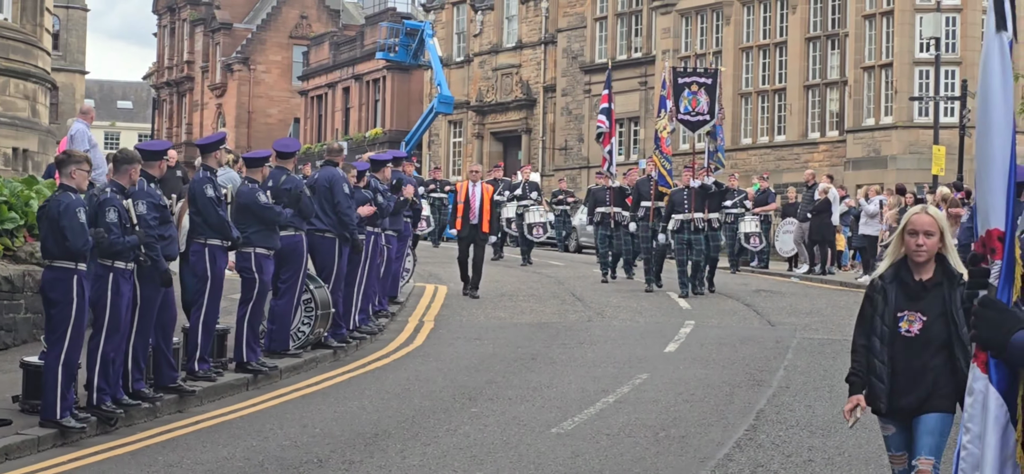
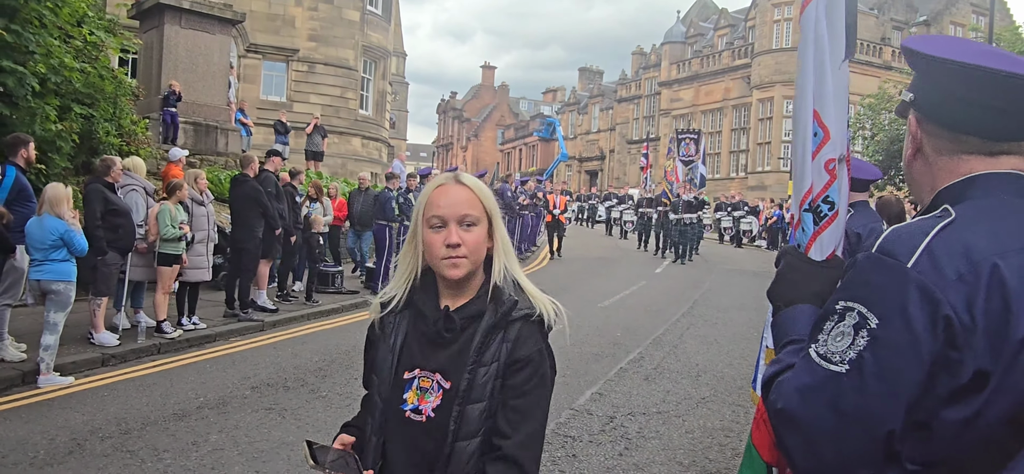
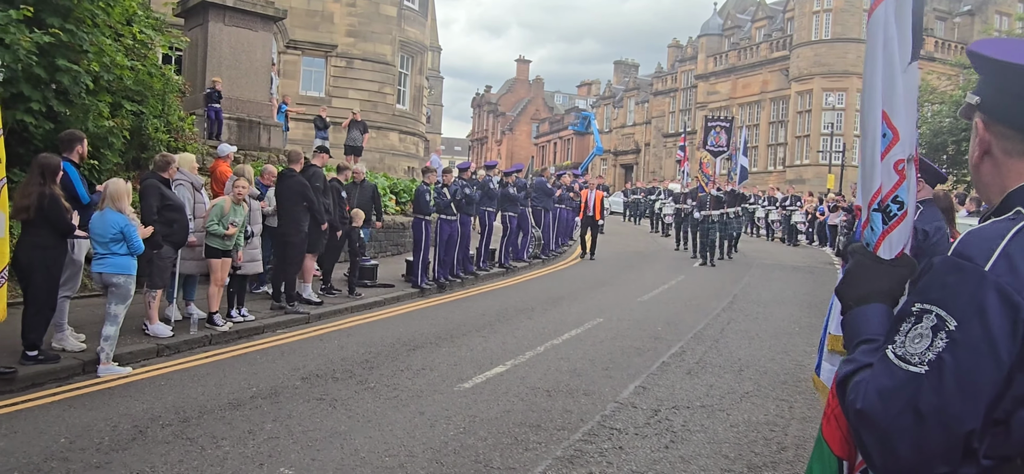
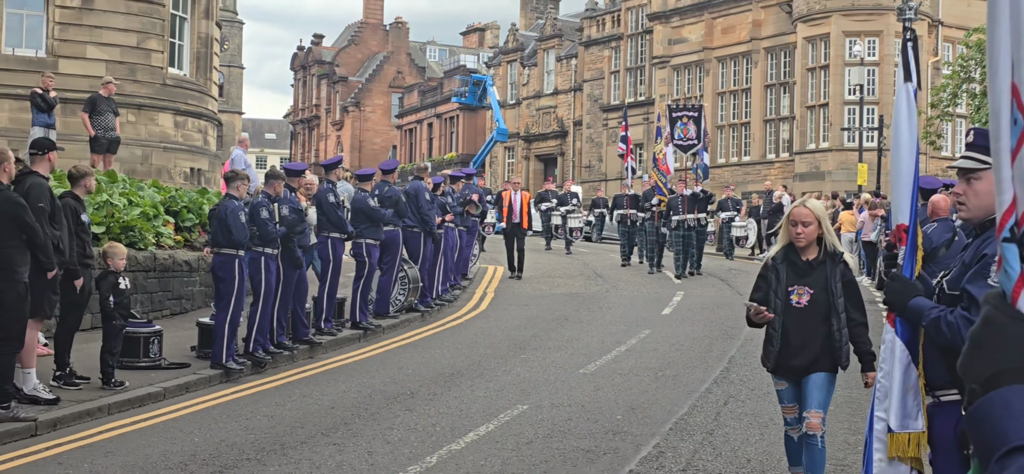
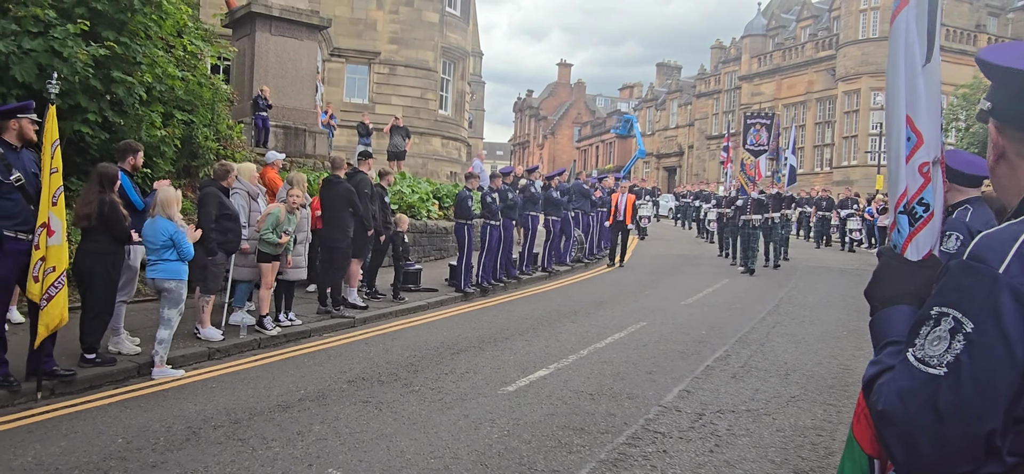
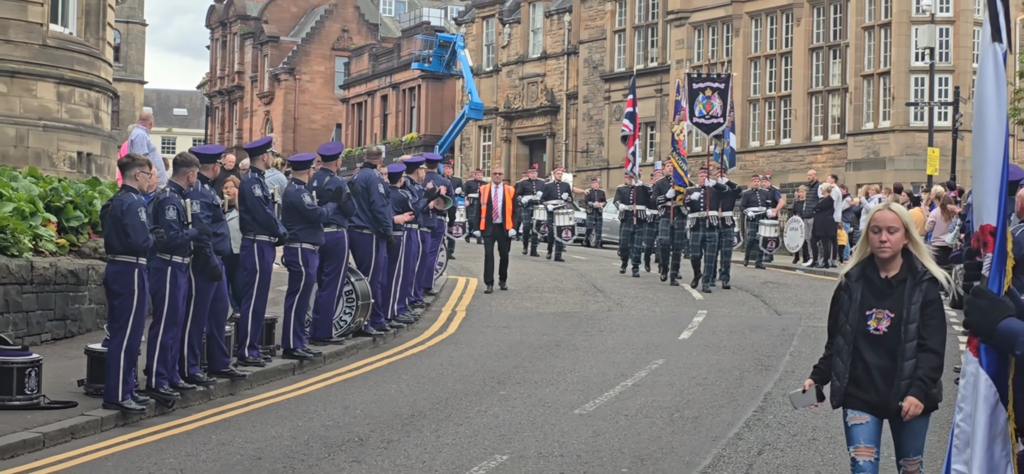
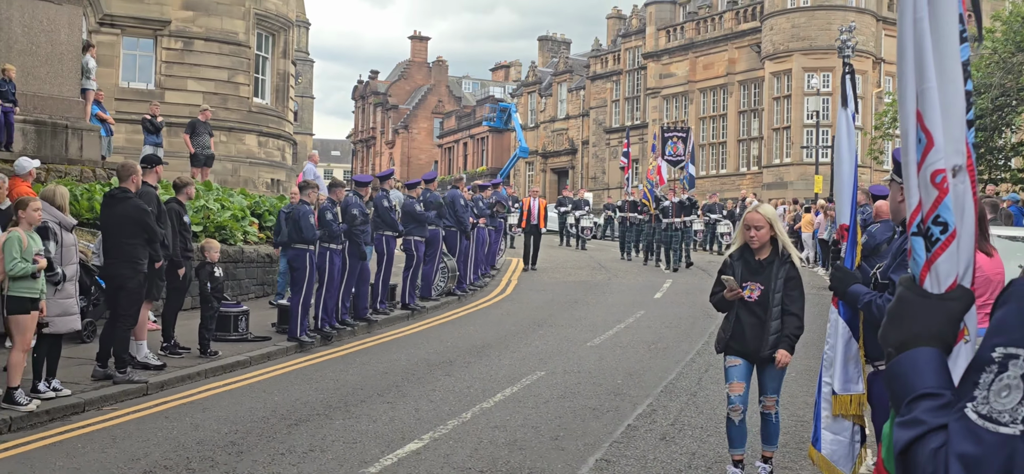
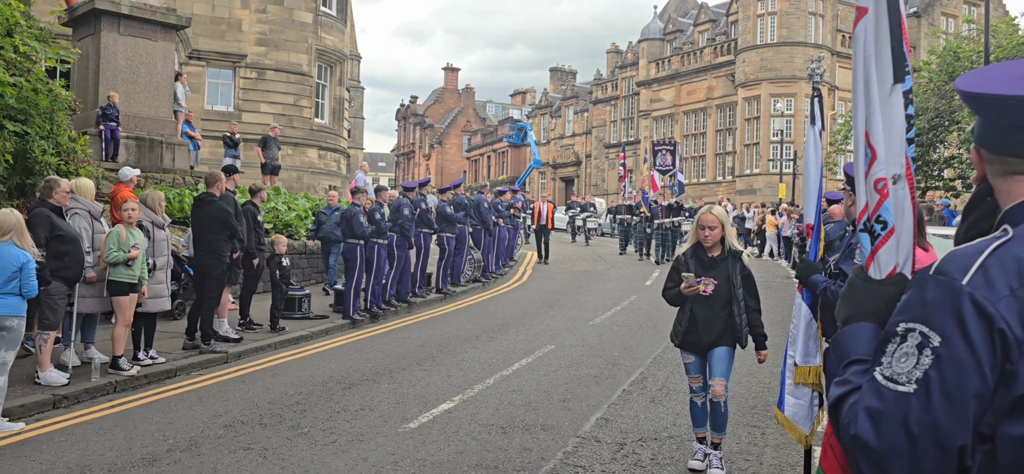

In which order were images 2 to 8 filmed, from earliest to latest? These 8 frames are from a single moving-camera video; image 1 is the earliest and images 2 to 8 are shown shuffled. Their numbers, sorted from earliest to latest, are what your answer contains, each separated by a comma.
6, 4, 7, 8, 2, 3, 5
